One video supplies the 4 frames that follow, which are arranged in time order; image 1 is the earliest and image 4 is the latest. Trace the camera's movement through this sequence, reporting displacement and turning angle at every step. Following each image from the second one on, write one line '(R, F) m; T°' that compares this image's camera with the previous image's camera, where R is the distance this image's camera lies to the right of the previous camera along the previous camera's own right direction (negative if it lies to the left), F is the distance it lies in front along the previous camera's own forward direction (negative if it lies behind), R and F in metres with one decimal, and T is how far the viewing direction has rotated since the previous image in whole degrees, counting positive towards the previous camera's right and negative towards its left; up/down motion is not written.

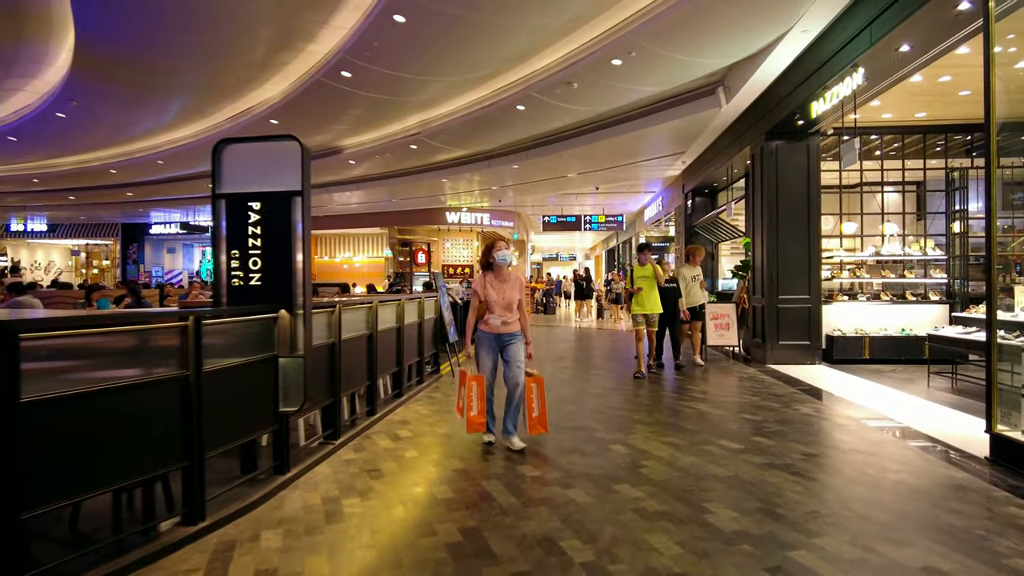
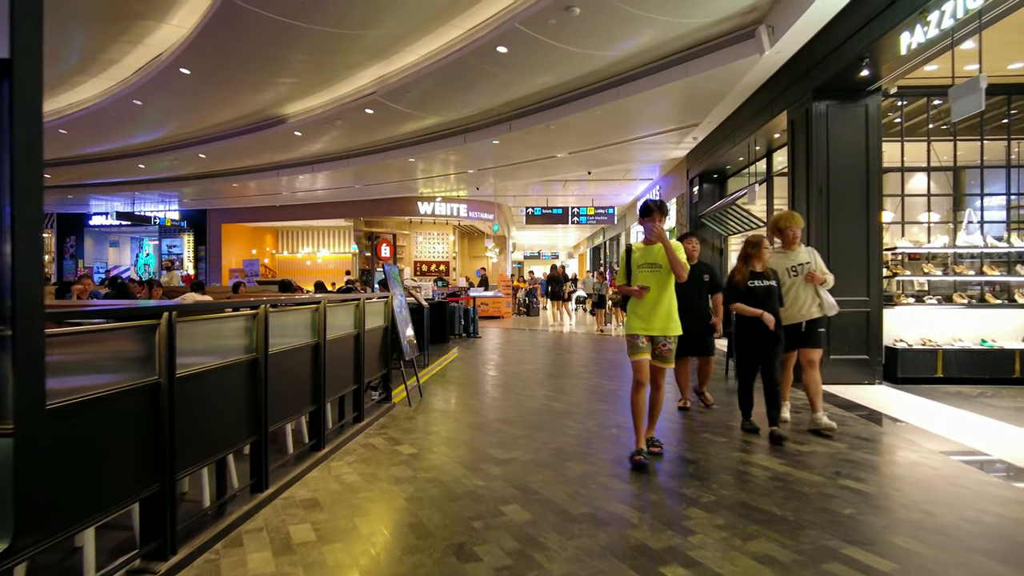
(0.0, +1.8) m; +2°
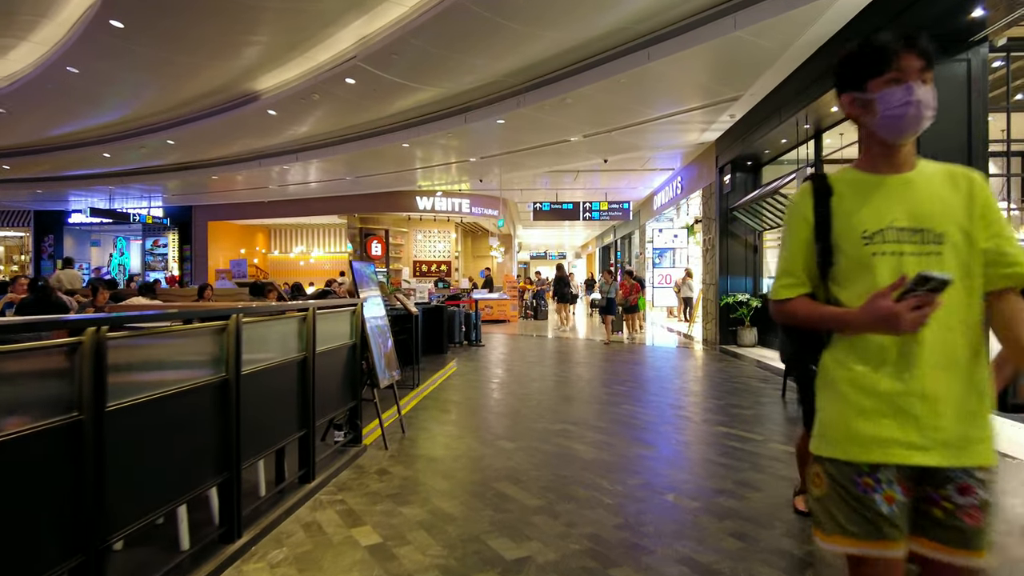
(0.0, +1.2) m; 0°
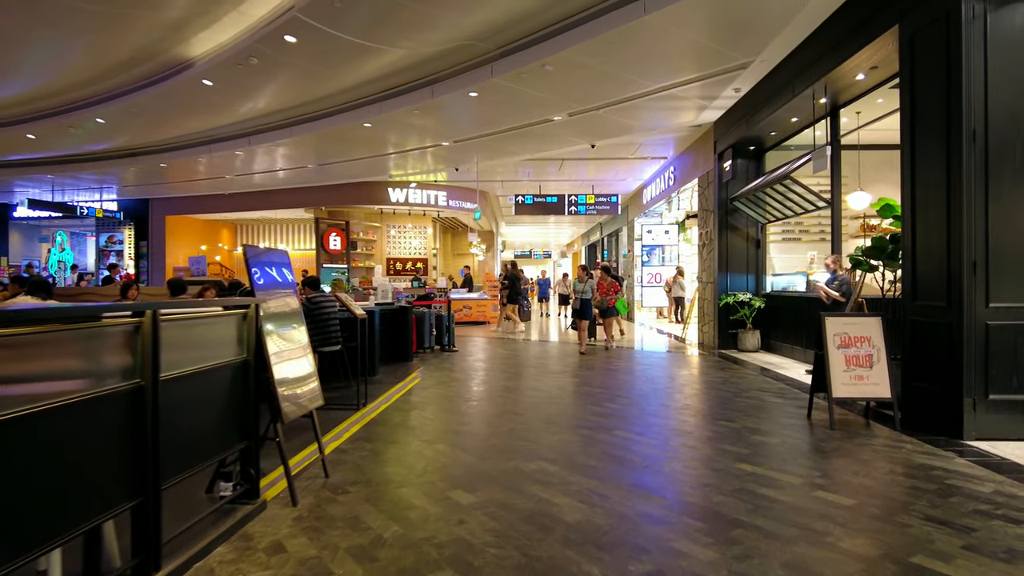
(+0.1, +1.0) m; +1°
